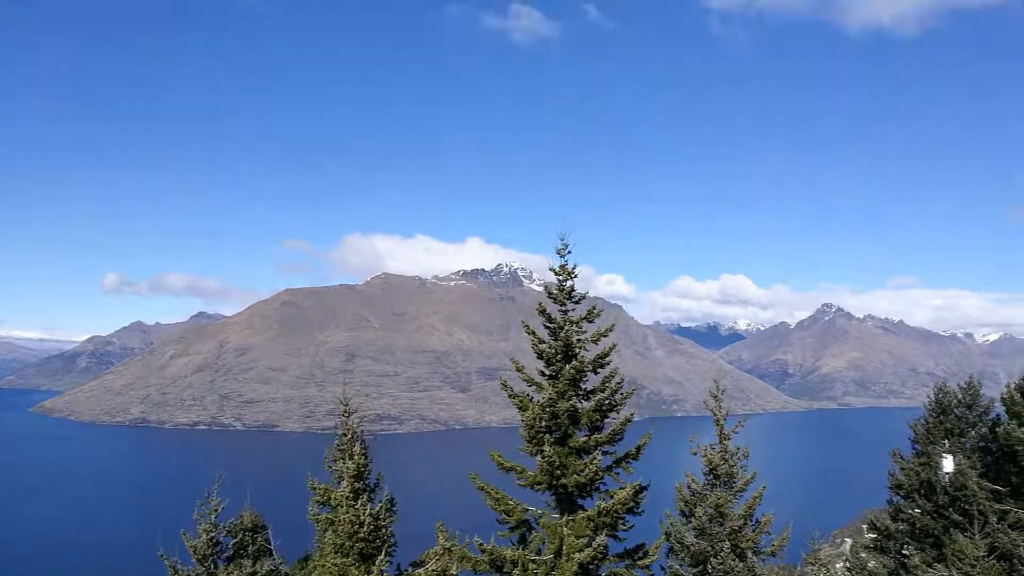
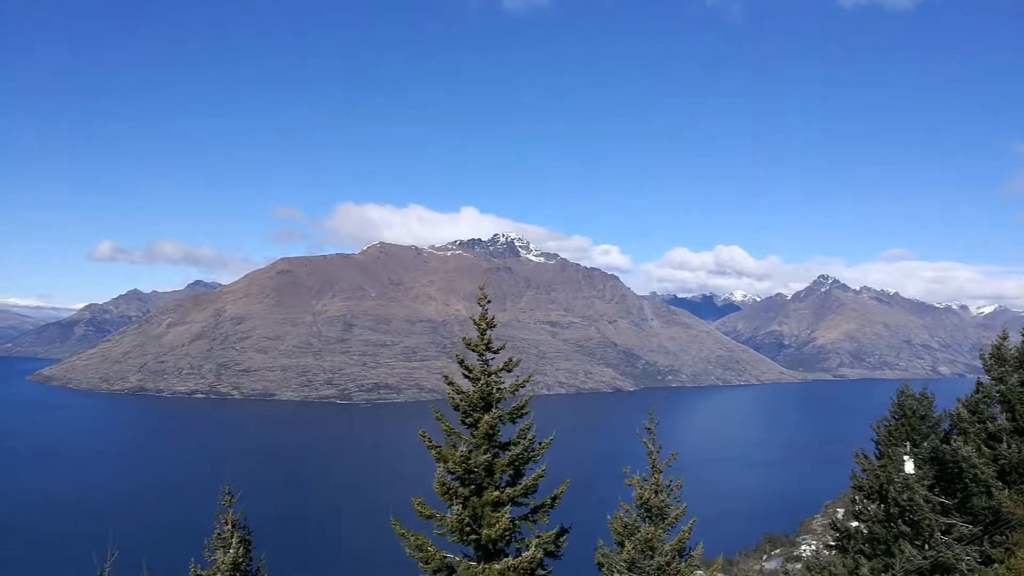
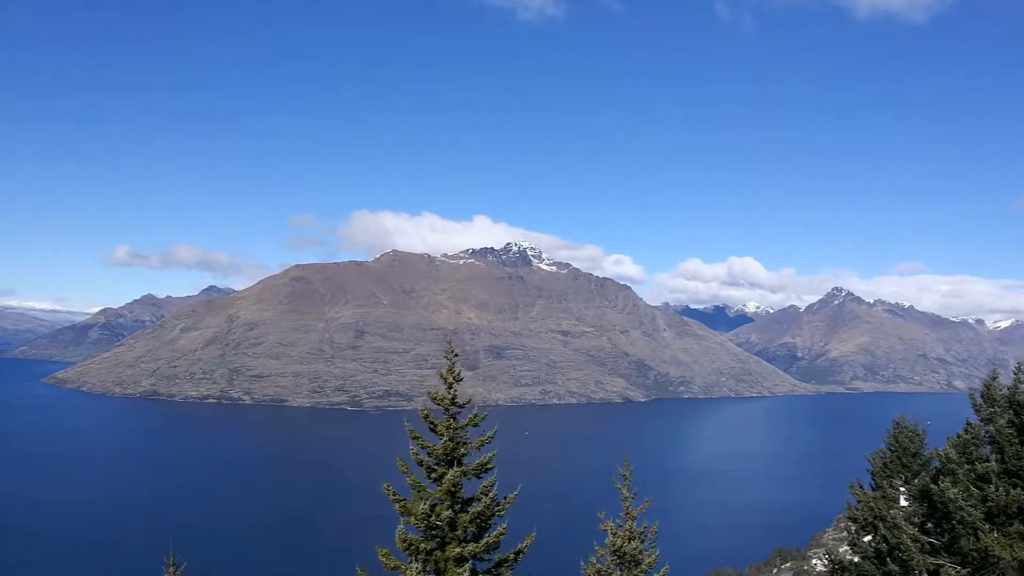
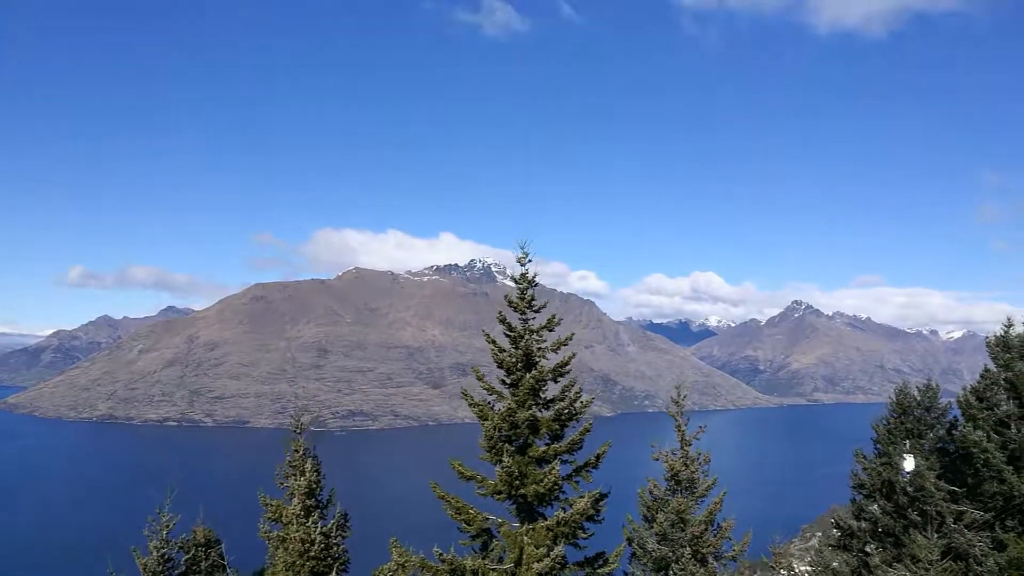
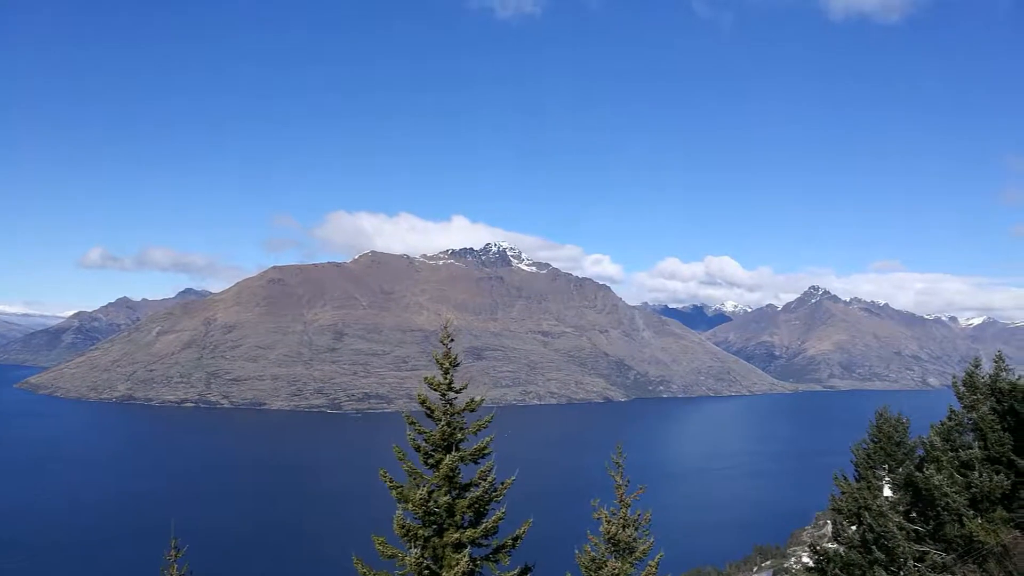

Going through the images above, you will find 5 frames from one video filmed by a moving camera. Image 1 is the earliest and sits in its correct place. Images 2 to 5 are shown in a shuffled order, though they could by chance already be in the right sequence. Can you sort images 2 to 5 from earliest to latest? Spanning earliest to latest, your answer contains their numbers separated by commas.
4, 2, 5, 3
